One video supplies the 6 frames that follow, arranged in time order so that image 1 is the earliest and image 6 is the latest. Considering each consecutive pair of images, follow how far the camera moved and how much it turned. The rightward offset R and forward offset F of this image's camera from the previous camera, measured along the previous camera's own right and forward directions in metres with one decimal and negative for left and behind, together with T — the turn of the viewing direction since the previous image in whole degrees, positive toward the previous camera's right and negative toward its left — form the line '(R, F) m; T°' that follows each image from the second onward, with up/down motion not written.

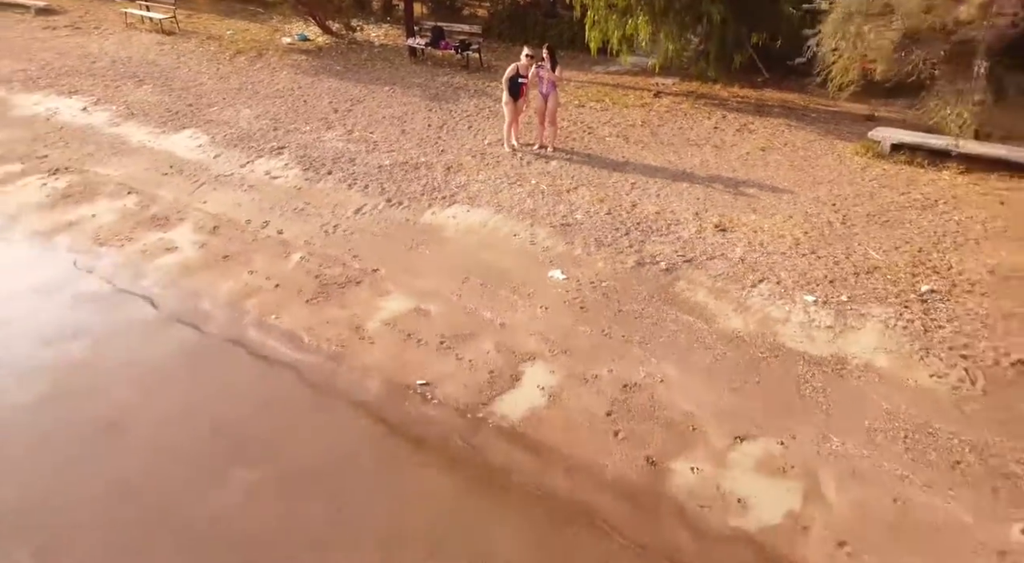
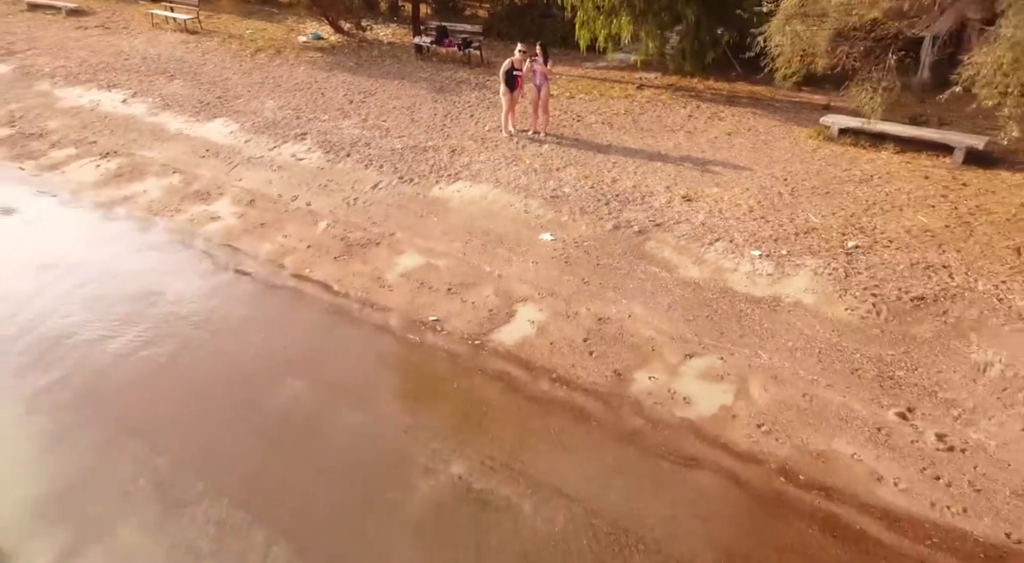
(+0.1, -1.3) m; 0°
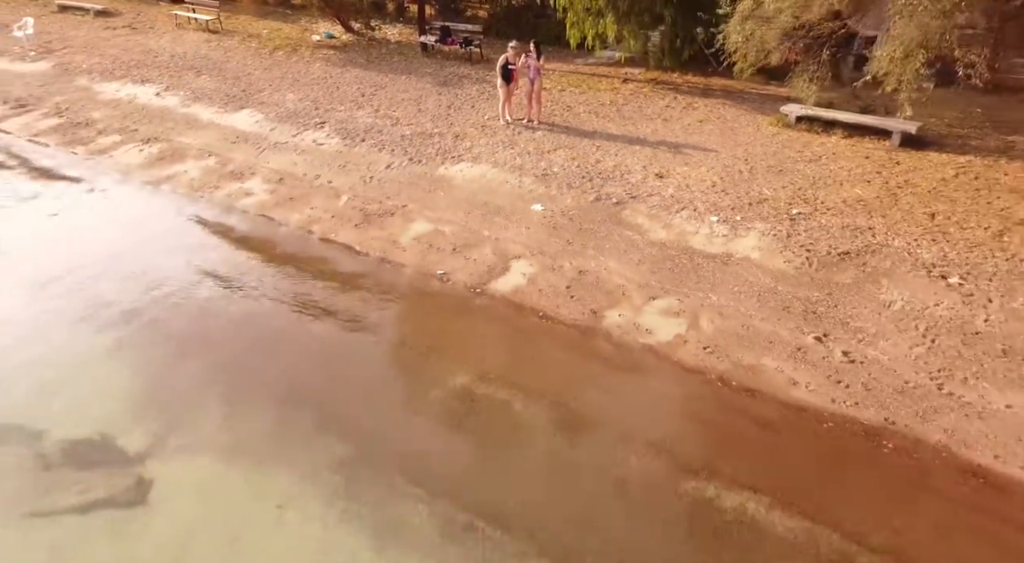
(+0.1, -1.4) m; 0°
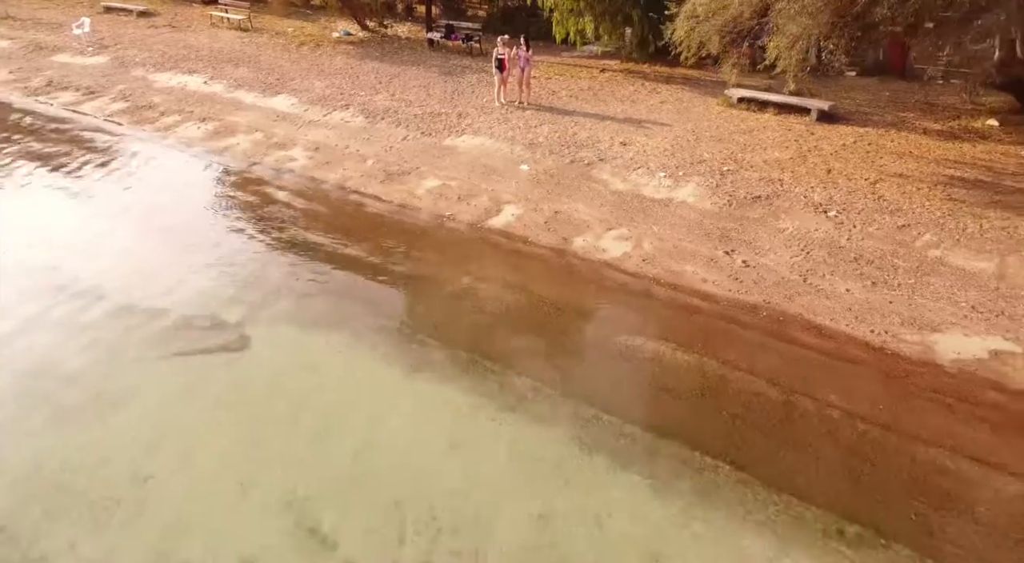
(+0.2, -2.5) m; 0°
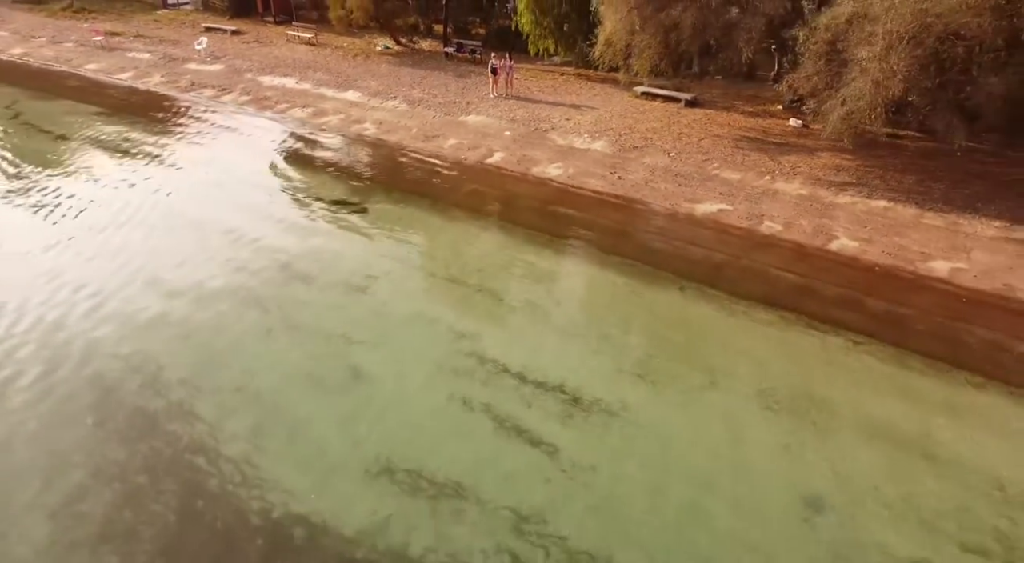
(+0.4, -8.3) m; 0°
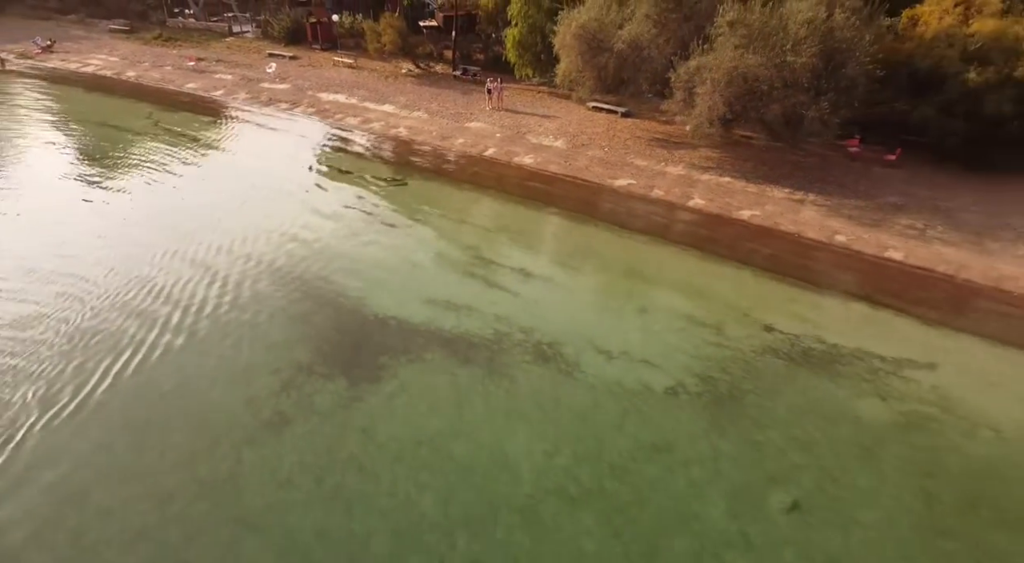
(+0.5, -9.3) m; 0°
